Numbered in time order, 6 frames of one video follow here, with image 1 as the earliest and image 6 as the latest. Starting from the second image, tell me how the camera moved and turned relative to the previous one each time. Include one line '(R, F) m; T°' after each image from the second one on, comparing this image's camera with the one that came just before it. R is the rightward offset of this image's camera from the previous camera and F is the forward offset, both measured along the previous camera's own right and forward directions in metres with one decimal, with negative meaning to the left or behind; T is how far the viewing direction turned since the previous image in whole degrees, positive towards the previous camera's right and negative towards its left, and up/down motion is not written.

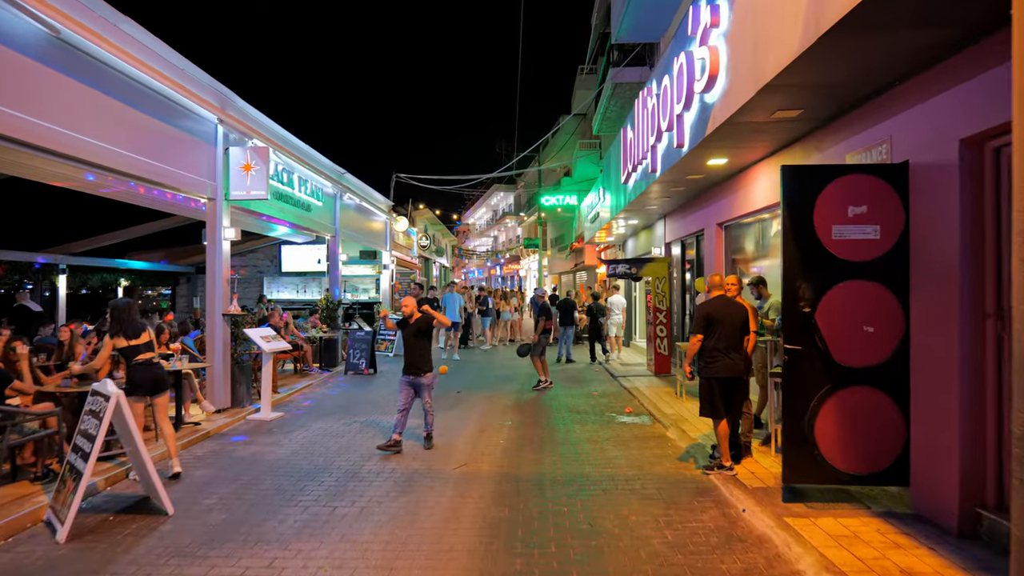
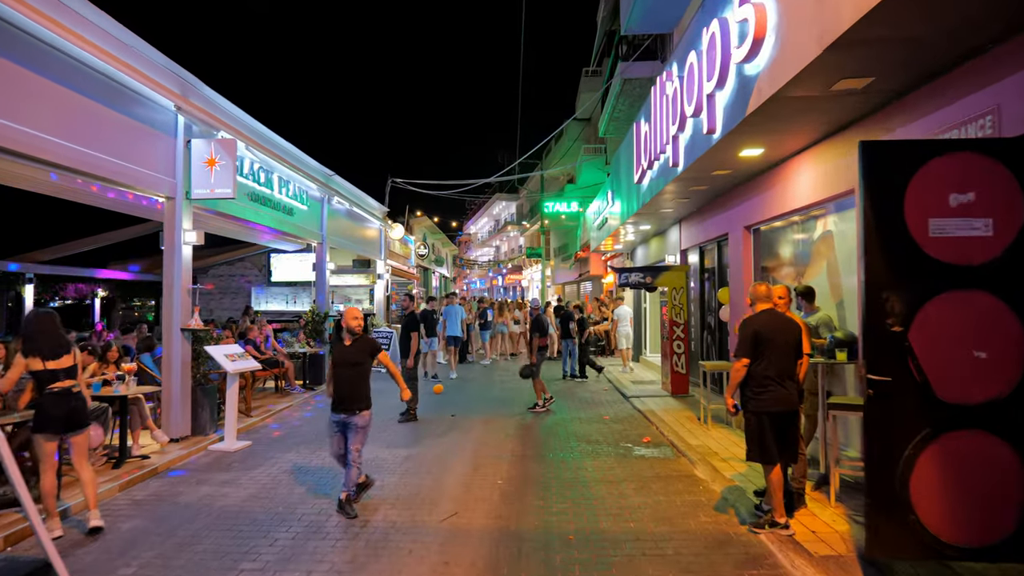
(0.0, +1.0) m; 0°
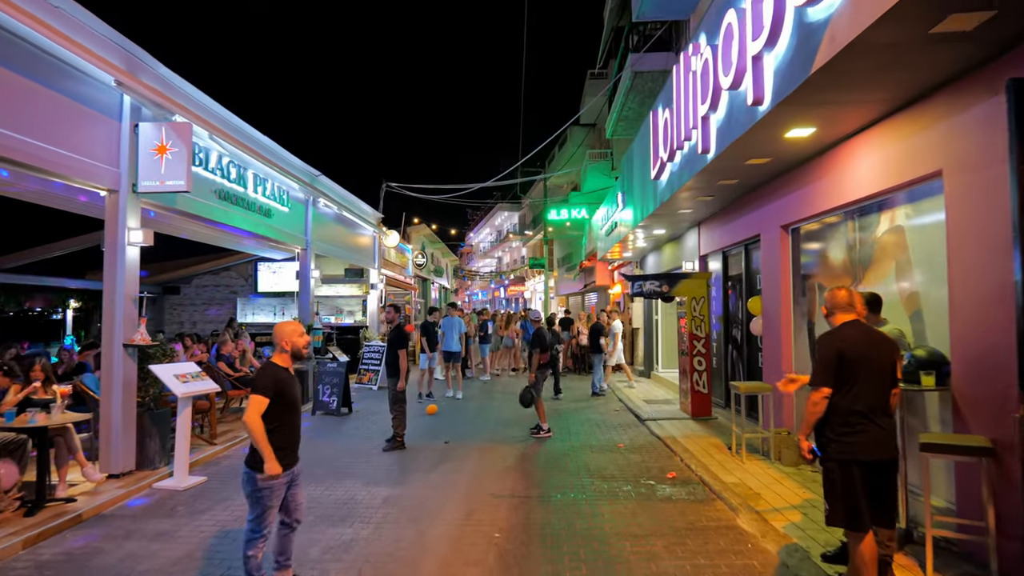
(0.0, +1.1) m; 0°
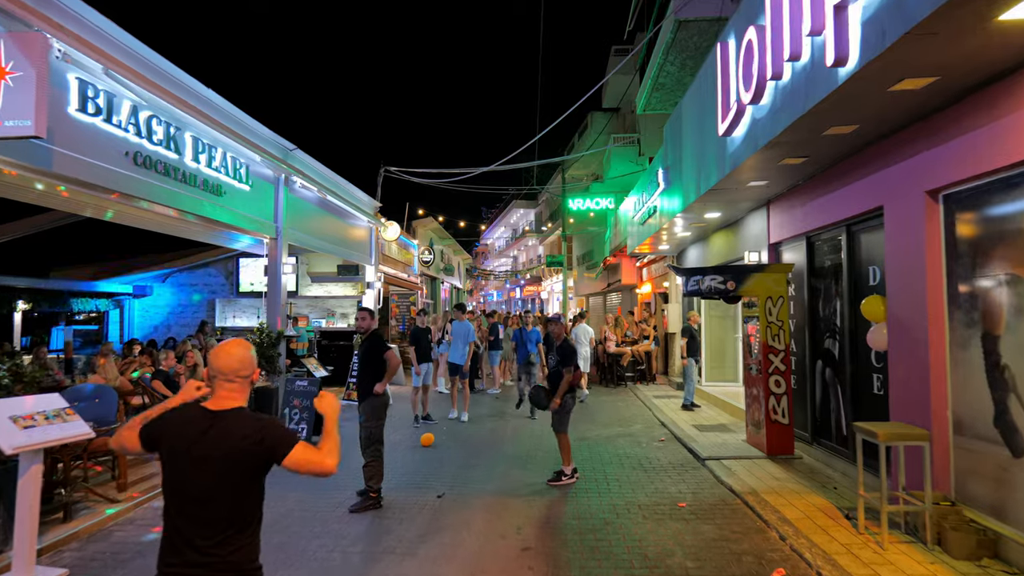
(0.0, +2.2) m; -1°
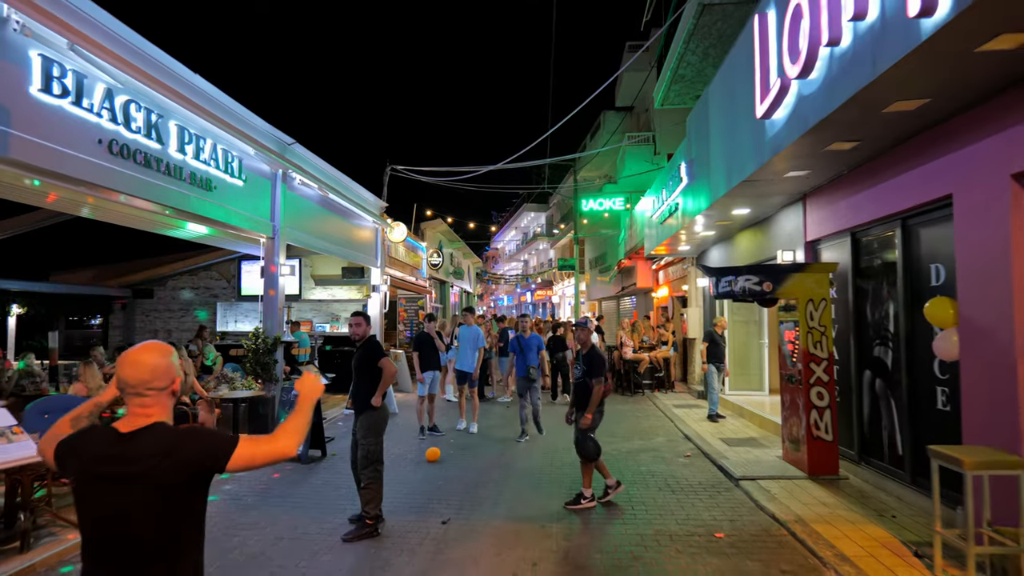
(0.0, +0.6) m; -1°
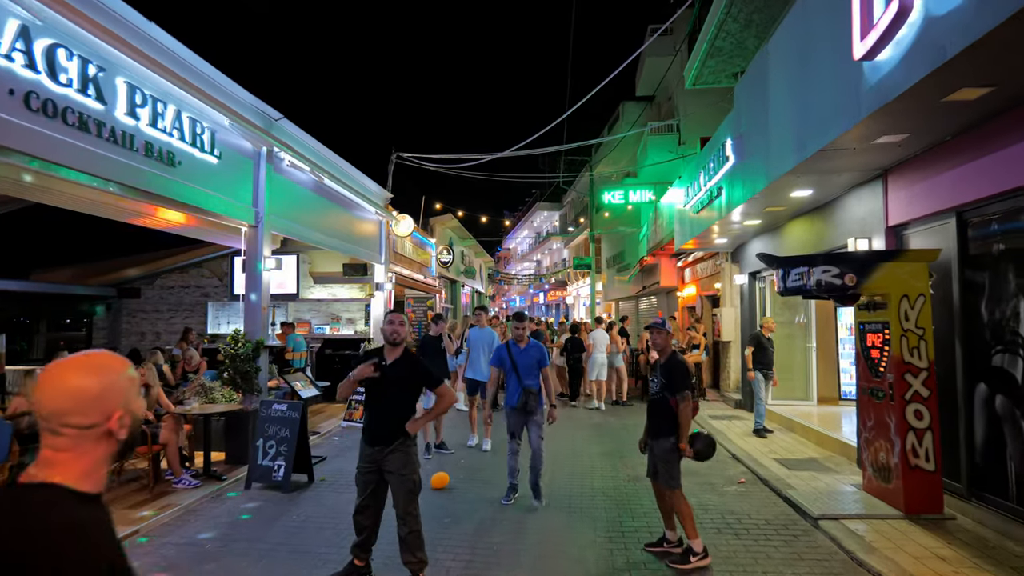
(-0.1, +1.2) m; -1°
